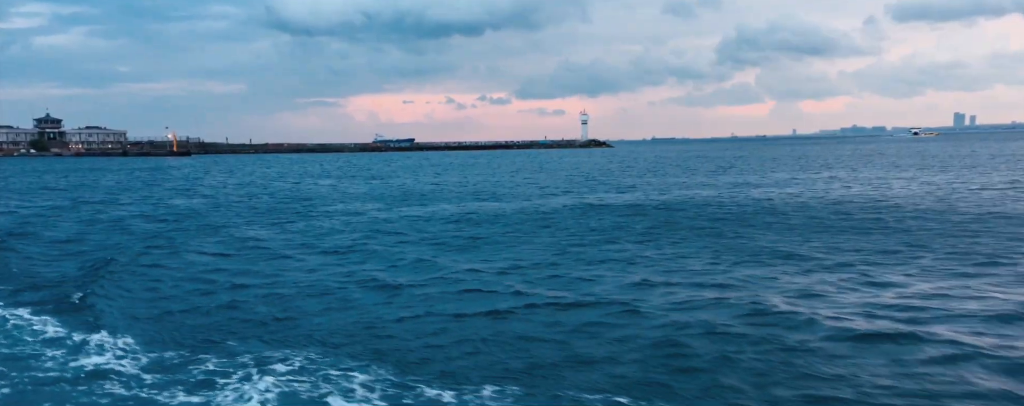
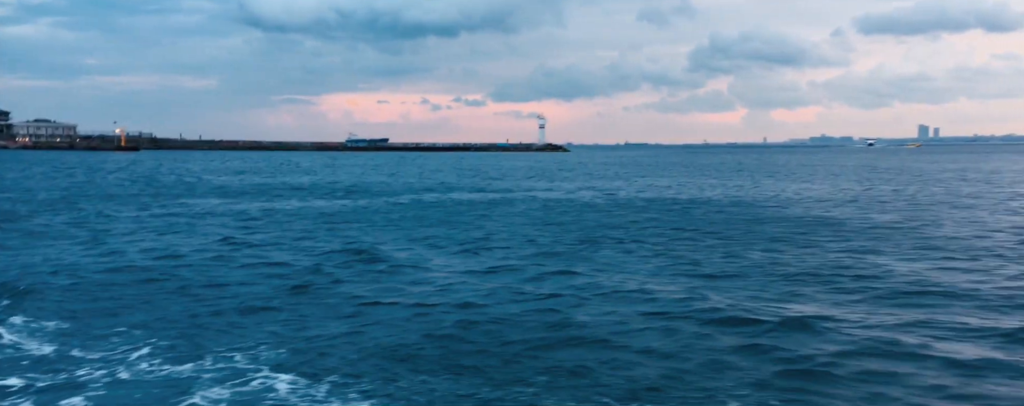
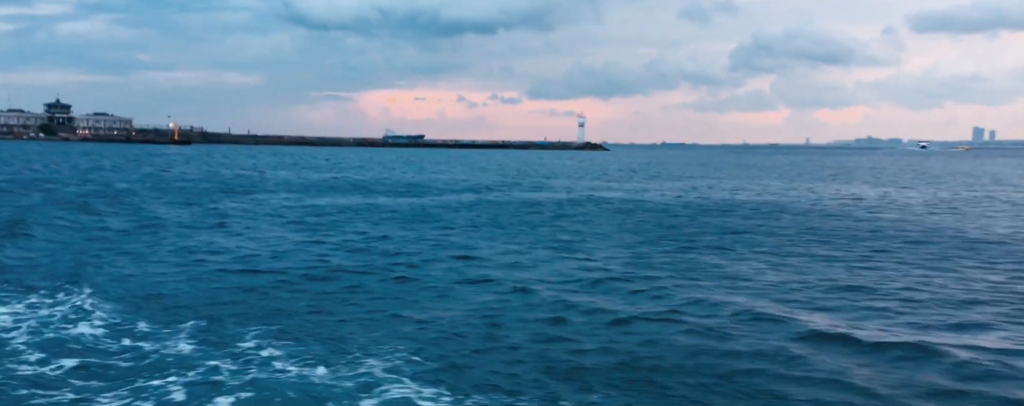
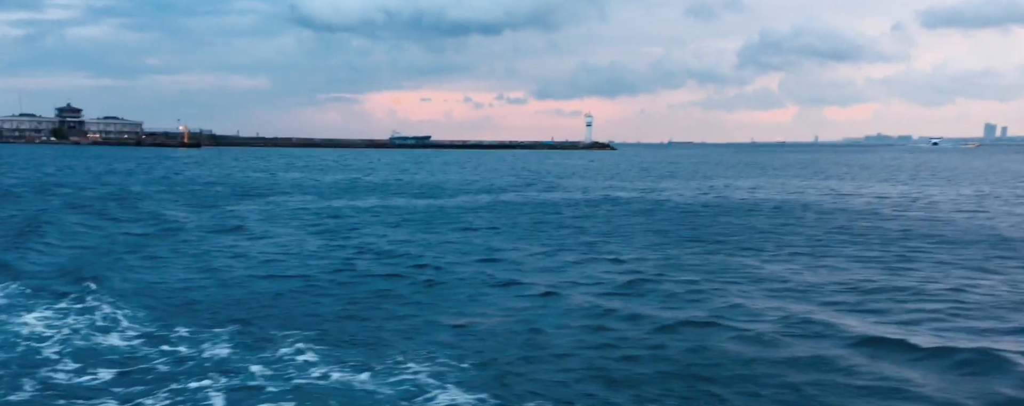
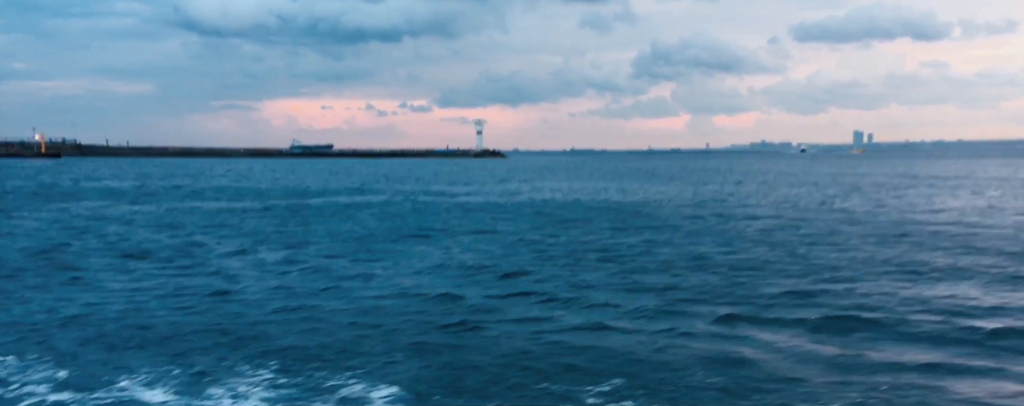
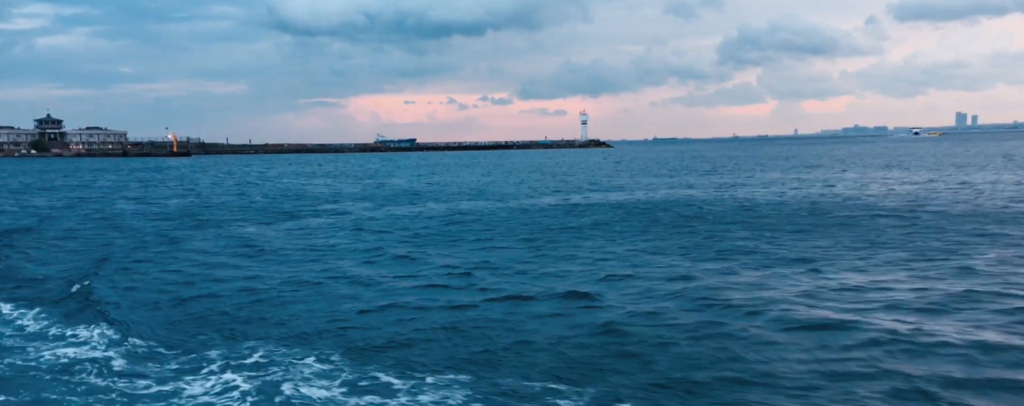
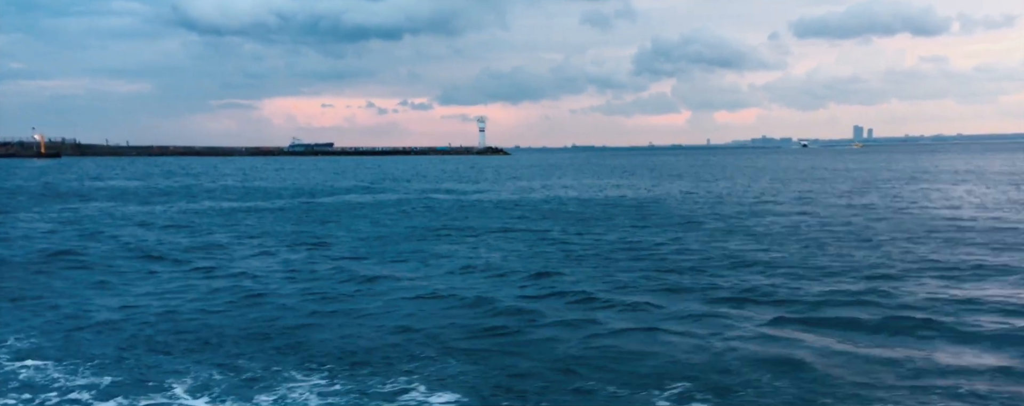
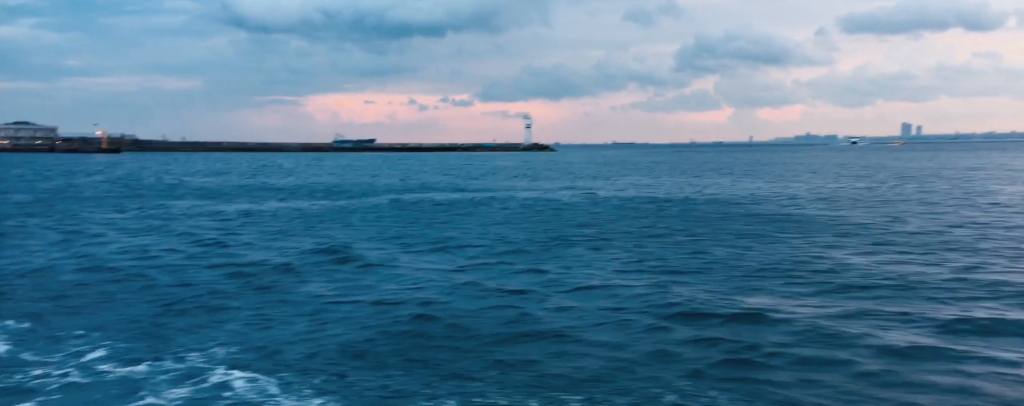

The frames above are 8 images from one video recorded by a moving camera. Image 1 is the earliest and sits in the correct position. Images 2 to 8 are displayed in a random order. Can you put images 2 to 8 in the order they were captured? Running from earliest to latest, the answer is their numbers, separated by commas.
6, 4, 3, 2, 8, 7, 5
